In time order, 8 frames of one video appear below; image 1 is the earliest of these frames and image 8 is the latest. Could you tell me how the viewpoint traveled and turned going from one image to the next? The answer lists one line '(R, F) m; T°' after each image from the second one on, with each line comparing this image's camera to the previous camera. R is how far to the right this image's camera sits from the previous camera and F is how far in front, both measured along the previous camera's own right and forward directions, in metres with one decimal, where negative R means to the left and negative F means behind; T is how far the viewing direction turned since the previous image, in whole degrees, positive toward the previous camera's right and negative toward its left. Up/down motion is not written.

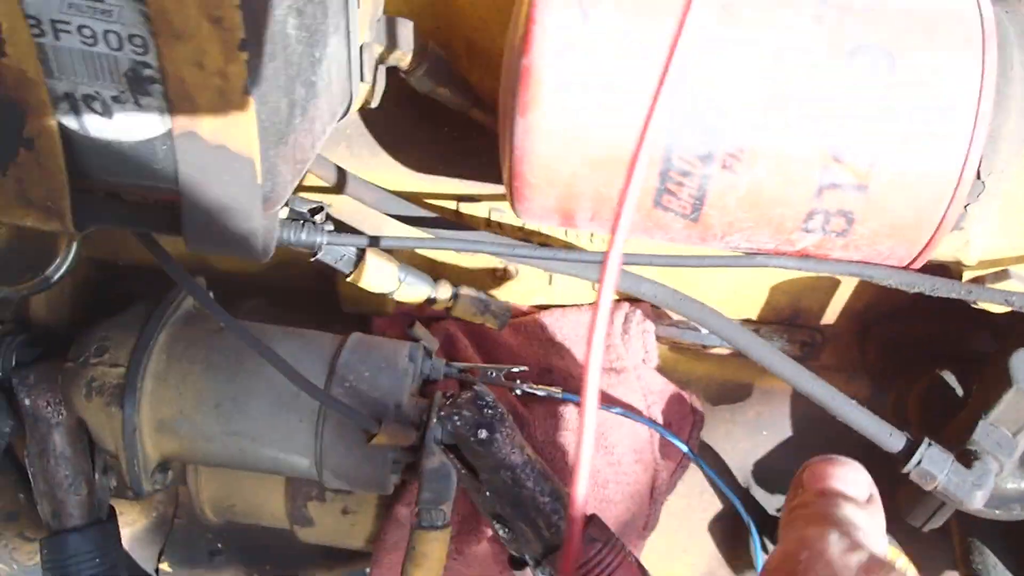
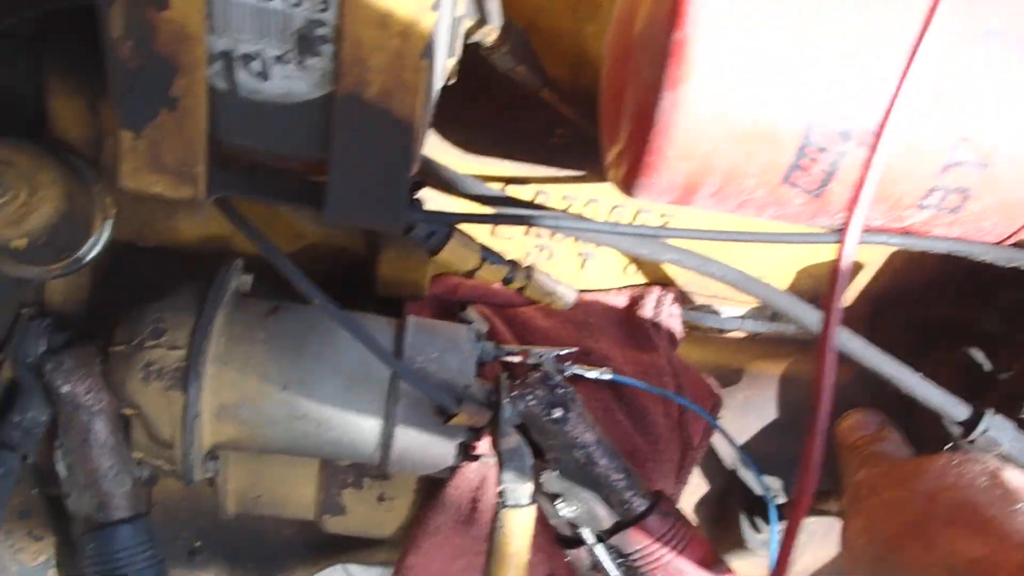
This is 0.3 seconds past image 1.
(-0.1, 0.0) m; +7°
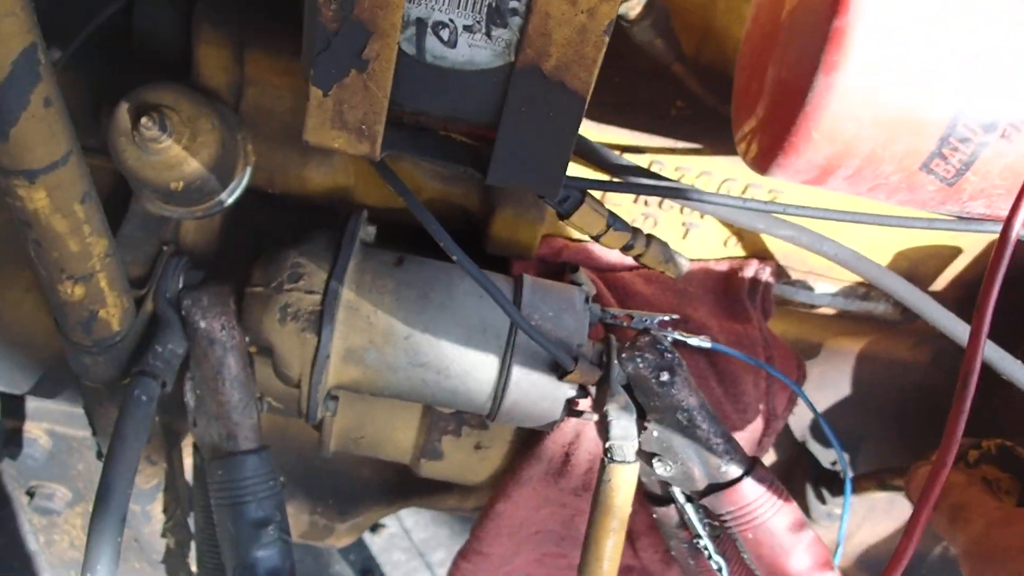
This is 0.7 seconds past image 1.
(0.0, 0.0) m; -2°
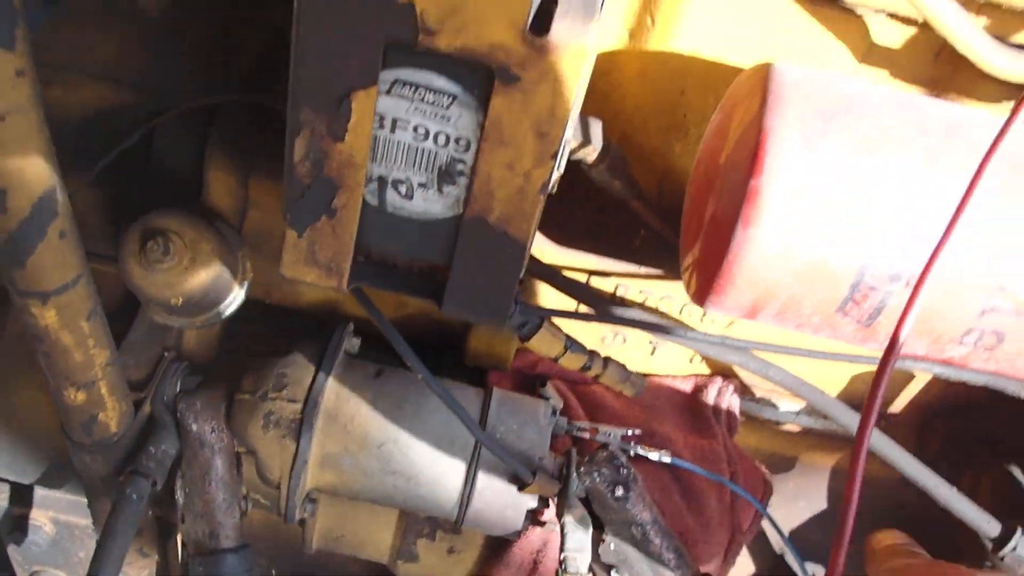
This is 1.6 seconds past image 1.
(0.0, 0.0) m; -2°
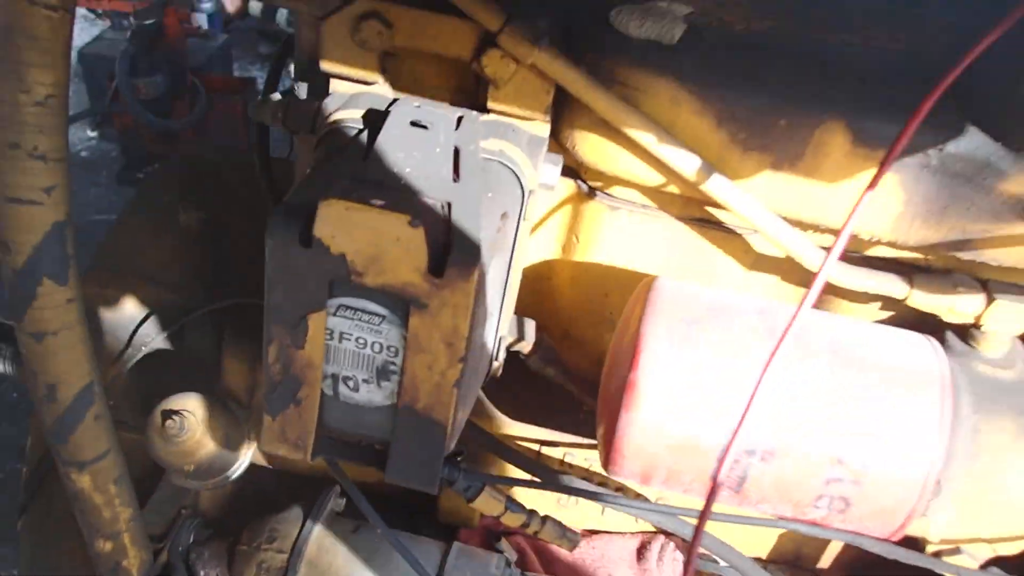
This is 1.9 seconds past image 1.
(+0.1, -0.1) m; -4°
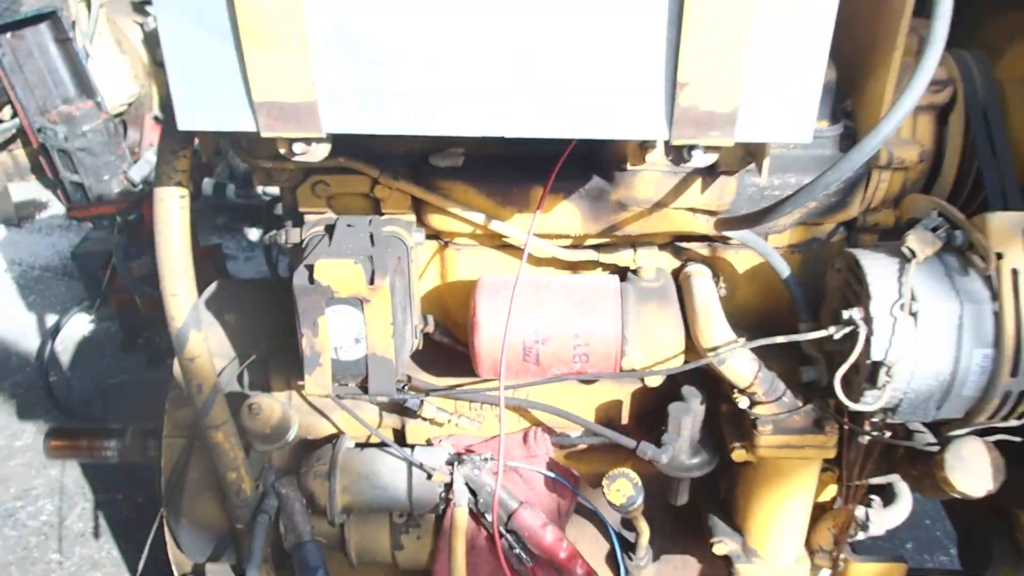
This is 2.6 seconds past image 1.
(+0.1, -0.6) m; +3°
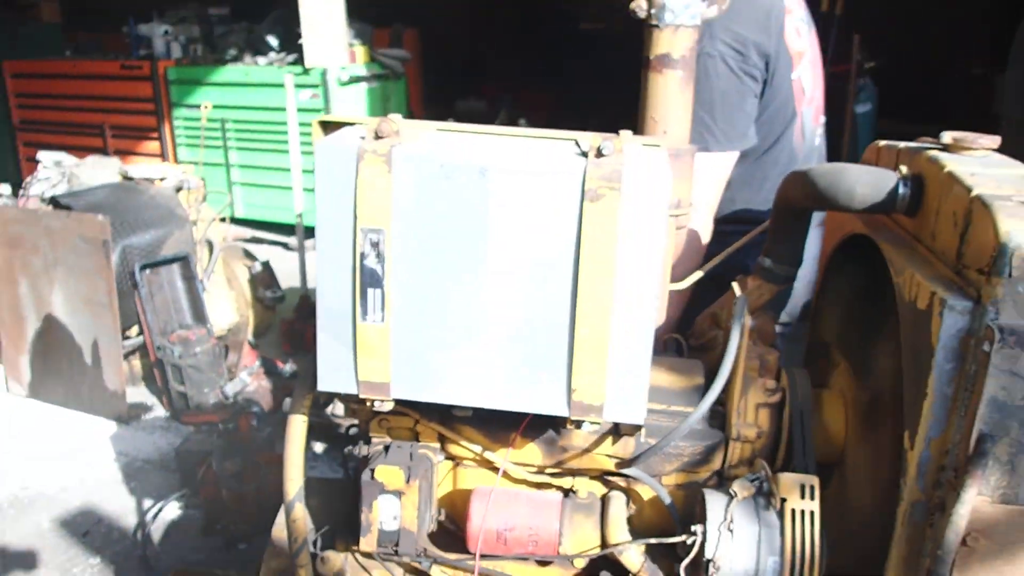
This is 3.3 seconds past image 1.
(+0.1, -0.7) m; -4°
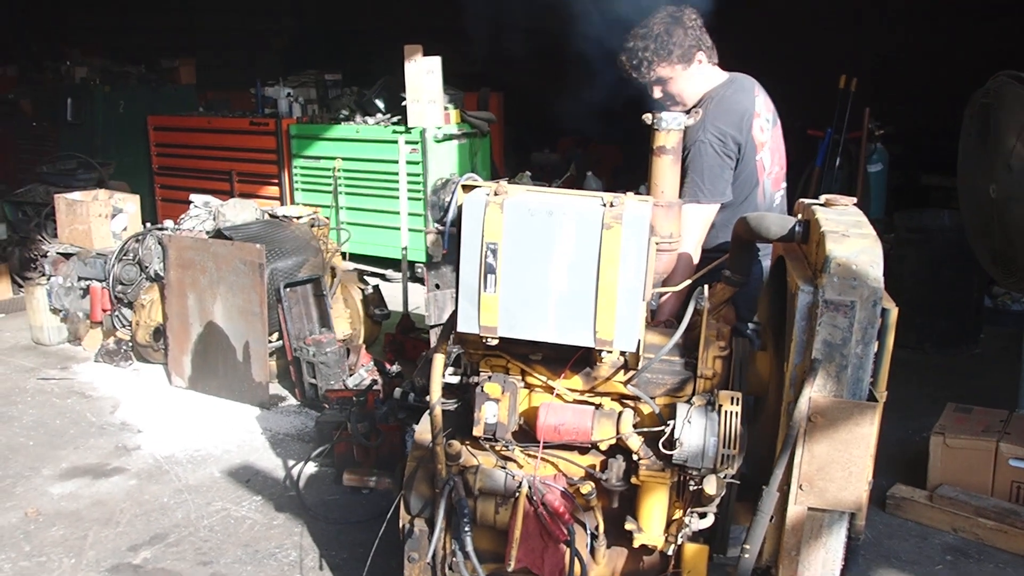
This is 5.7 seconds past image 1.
(+0.1, -1.2) m; -4°
